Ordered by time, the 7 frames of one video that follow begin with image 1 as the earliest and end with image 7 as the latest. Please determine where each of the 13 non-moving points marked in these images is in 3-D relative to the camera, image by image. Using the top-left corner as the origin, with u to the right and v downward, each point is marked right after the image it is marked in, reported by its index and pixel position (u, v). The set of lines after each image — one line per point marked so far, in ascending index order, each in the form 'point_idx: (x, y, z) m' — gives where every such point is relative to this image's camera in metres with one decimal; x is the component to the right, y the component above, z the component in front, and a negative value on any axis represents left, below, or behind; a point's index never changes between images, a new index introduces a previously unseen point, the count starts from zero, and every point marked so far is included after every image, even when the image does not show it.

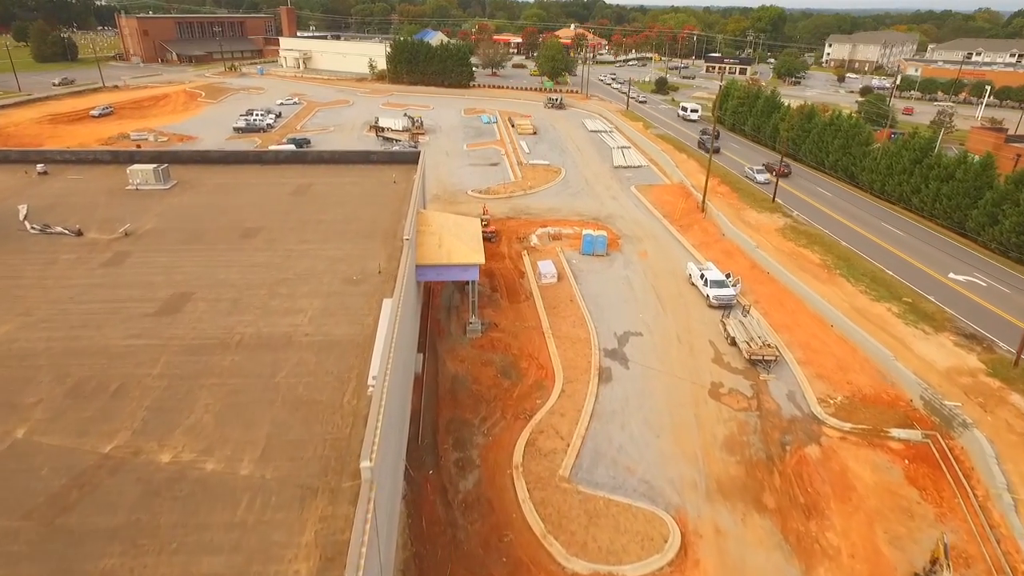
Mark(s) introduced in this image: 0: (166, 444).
0: (-6.1, -2.7, +12.5) m
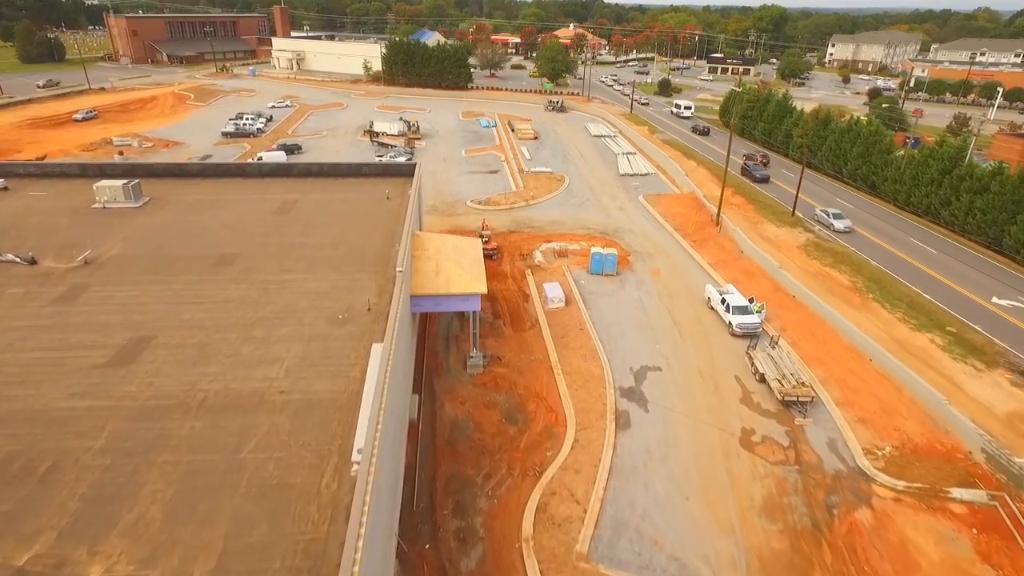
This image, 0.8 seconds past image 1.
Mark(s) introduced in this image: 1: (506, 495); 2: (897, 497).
0: (-5.8, -3.7, +10.1) m
1: (-0.1, -4.9, +17.0) m
2: (+9.2, -5.0, +17.0) m
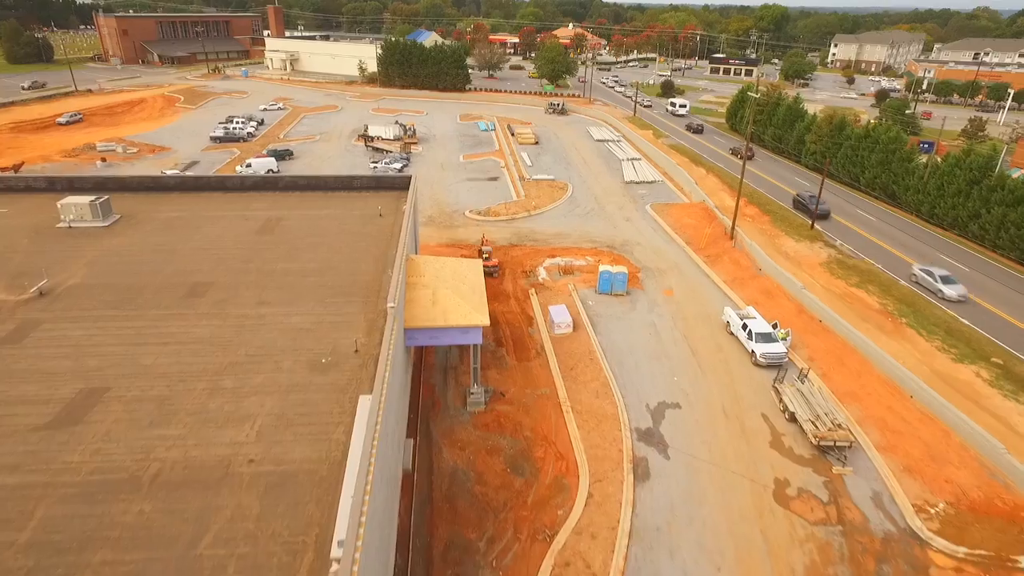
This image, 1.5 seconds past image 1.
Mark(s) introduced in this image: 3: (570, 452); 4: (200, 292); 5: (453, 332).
0: (-5.7, -4.6, +8.0) m
1: (0.0, -5.8, +14.9) m
2: (+9.3, -5.8, +14.9) m
3: (+1.5, -4.3, +18.6) m
4: (-8.1, -0.1, +18.6) m
5: (-1.6, -1.2, +19.4) m
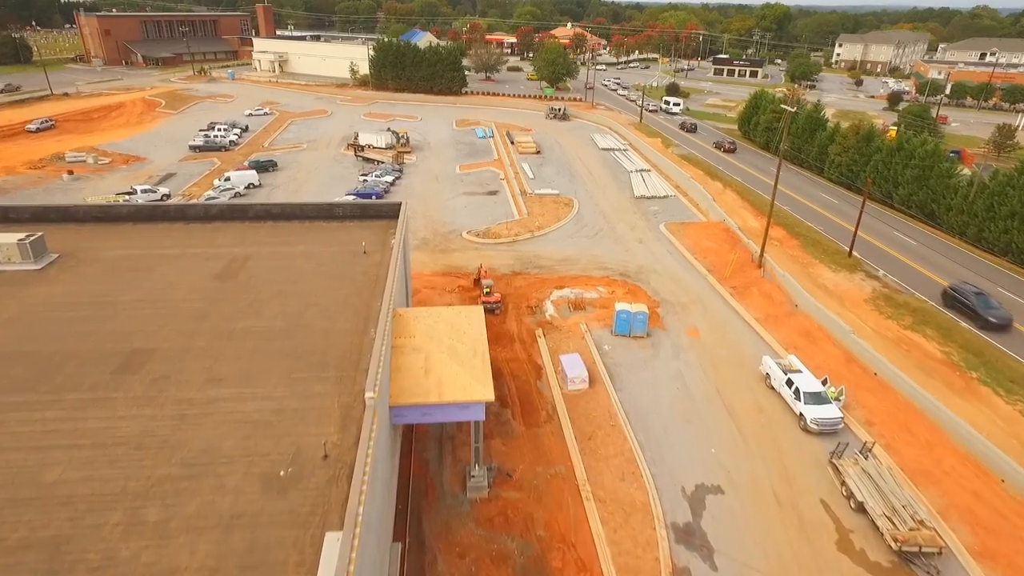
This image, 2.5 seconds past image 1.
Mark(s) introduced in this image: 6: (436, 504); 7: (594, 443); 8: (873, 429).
0: (-5.4, -6.1, +4.4) m
1: (+0.3, -7.3, +11.3) m
2: (+9.6, -7.3, +11.5) m
3: (+1.7, -5.7, +15.1) m
4: (-7.9, -1.6, +15.0) m
5: (-1.4, -2.7, +15.9) m
6: (-1.8, -5.1, +16.8) m
7: (+2.2, -4.2, +19.1) m
8: (+9.9, -3.9, +19.5) m
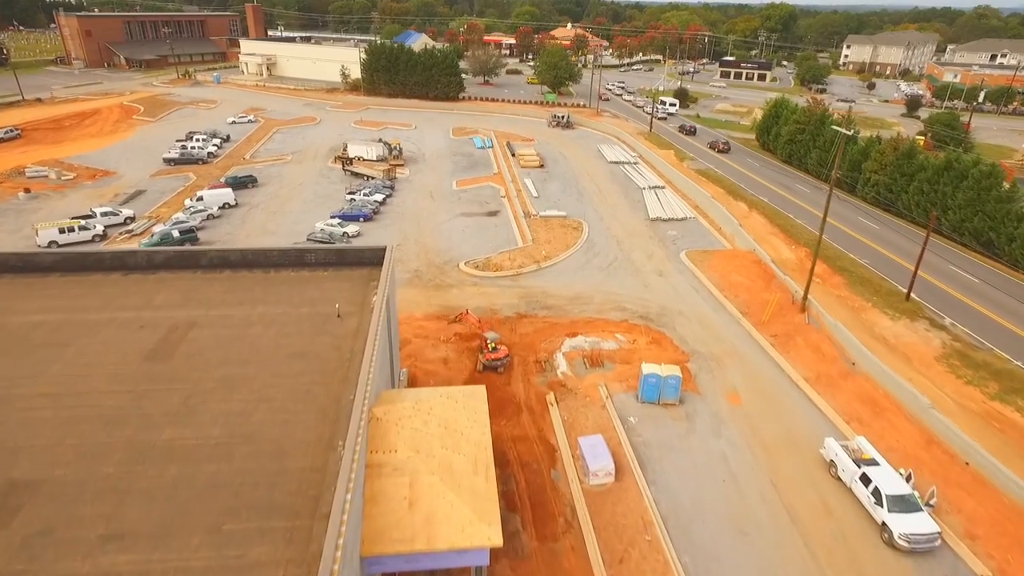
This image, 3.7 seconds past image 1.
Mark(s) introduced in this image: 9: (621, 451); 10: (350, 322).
0: (-5.1, -7.9, +0.3) m
1: (+0.5, -9.0, +7.2) m
2: (+9.8, -9.1, +7.4) m
3: (+2.0, -7.5, +11.0) m
4: (-7.6, -3.4, +10.9) m
5: (-1.1, -4.4, +11.7) m
6: (-1.5, -6.8, +12.6) m
7: (+2.4, -5.9, +15.0) m
8: (+10.1, -5.6, +15.5) m
9: (+2.9, -4.3, +19.0) m
10: (-3.9, -0.8, +17.2) m
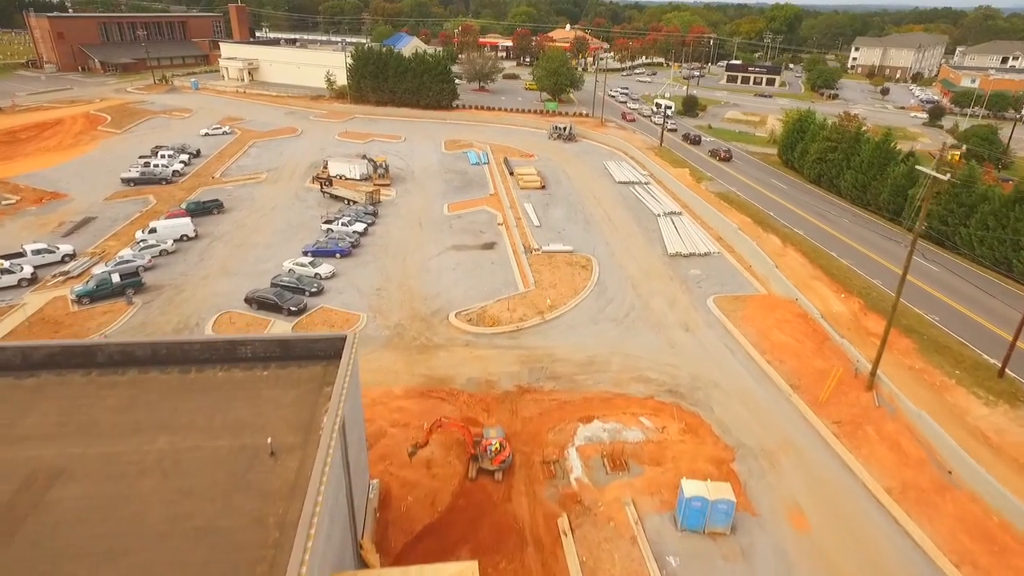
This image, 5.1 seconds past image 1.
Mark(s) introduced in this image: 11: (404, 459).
0: (-4.9, -10.1, -4.8) m
1: (+0.7, -11.2, +2.2) m
2: (+10.0, -11.3, +2.4) m
3: (+2.1, -9.7, +6.0) m
4: (-7.5, -5.6, +5.8) m
5: (-1.0, -6.6, +6.7) m
6: (-1.4, -9.0, +7.6) m
7: (+2.5, -8.1, +10.0) m
8: (+10.2, -7.8, +10.5) m
9: (+2.9, -6.5, +14.0) m
10: (-3.9, -3.0, +12.2) m
11: (-2.9, -4.6, +19.1) m
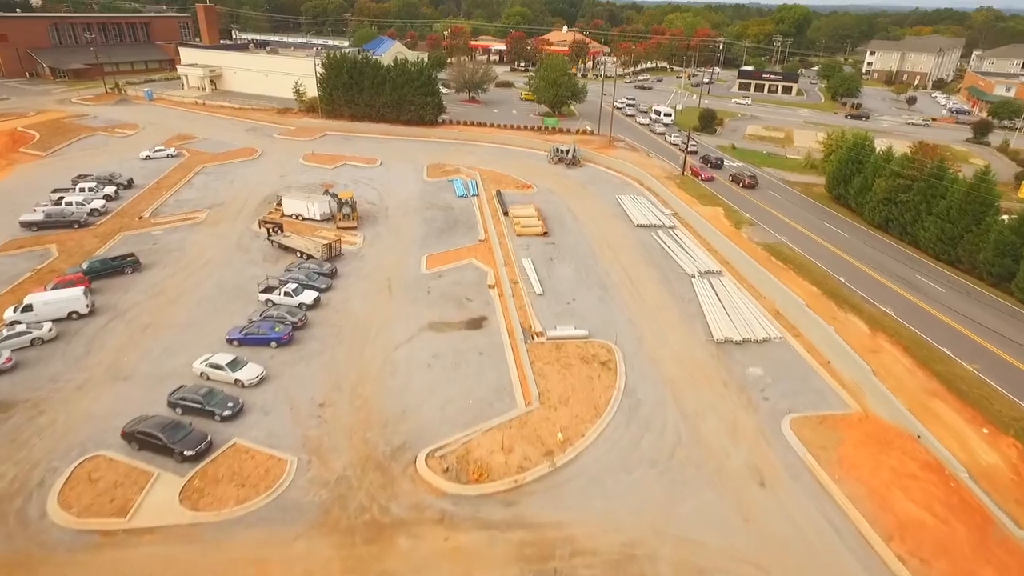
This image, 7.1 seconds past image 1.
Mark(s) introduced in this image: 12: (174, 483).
0: (-4.7, -13.7, -13.4) m
1: (+0.8, -14.8, -6.4) m
2: (+10.1, -14.8, -6.1) m
3: (+2.2, -13.2, -2.6) m
4: (-7.4, -9.1, -2.9) m
5: (-0.9, -10.2, -1.9) m
6: (-1.3, -12.6, -1.0) m
7: (+2.6, -11.7, +1.4) m
8: (+10.2, -11.3, +2.0) m
9: (+3.0, -10.0, +5.4) m
10: (-3.8, -6.5, +3.5) m
11: (-2.9, -8.1, +10.5) m
12: (-8.6, -5.0, +18.2) m
